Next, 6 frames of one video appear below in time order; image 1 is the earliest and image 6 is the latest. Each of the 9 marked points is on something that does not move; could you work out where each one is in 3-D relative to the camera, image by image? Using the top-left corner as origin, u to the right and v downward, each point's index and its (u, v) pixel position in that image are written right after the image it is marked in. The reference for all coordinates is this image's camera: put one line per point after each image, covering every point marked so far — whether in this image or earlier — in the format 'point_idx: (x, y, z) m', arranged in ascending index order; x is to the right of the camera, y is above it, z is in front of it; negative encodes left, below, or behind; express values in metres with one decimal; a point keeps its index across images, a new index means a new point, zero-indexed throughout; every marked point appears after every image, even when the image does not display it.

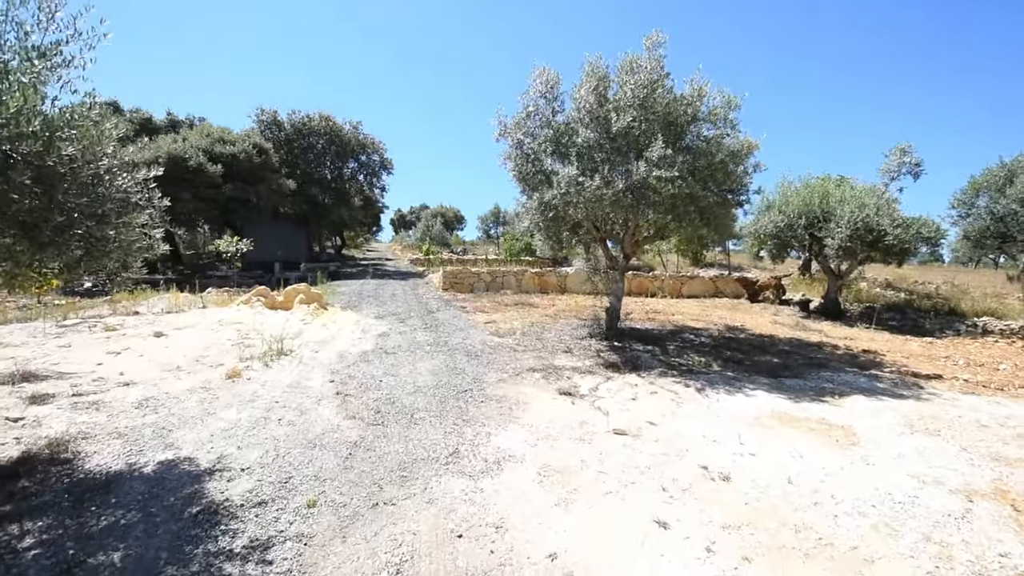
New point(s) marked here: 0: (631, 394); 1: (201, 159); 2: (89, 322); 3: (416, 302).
0: (+1.6, -1.4, +6.2) m
1: (-11.2, +4.6, +16.9) m
2: (-7.8, -0.7, +8.8) m
3: (-2.5, -0.4, +12.5) m
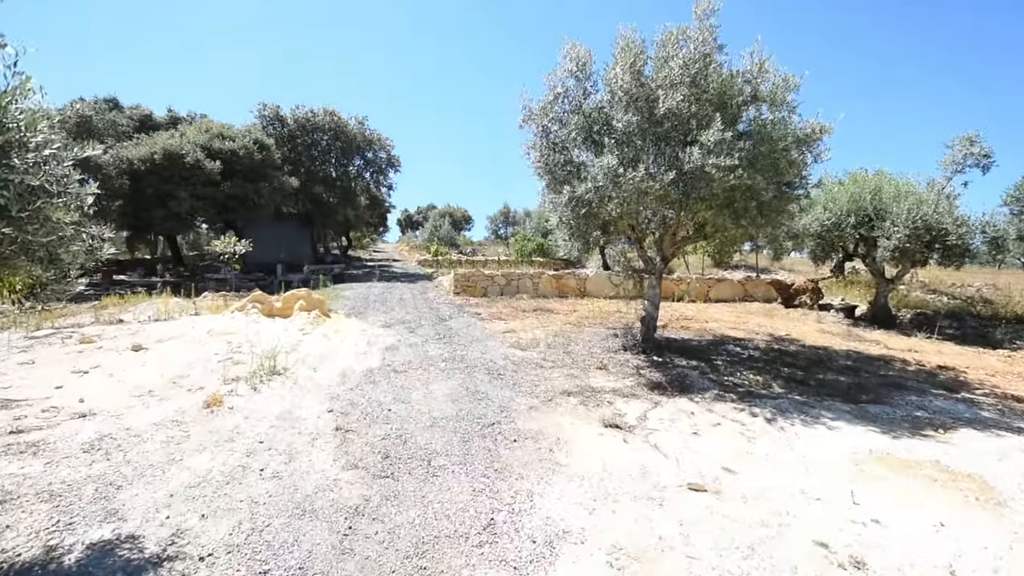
0: (+1.9, -1.5, +5.1) m
1: (-10.7, +4.5, +16.1) m
2: (-7.4, -0.8, +7.9) m
3: (-2.1, -0.5, +11.6) m
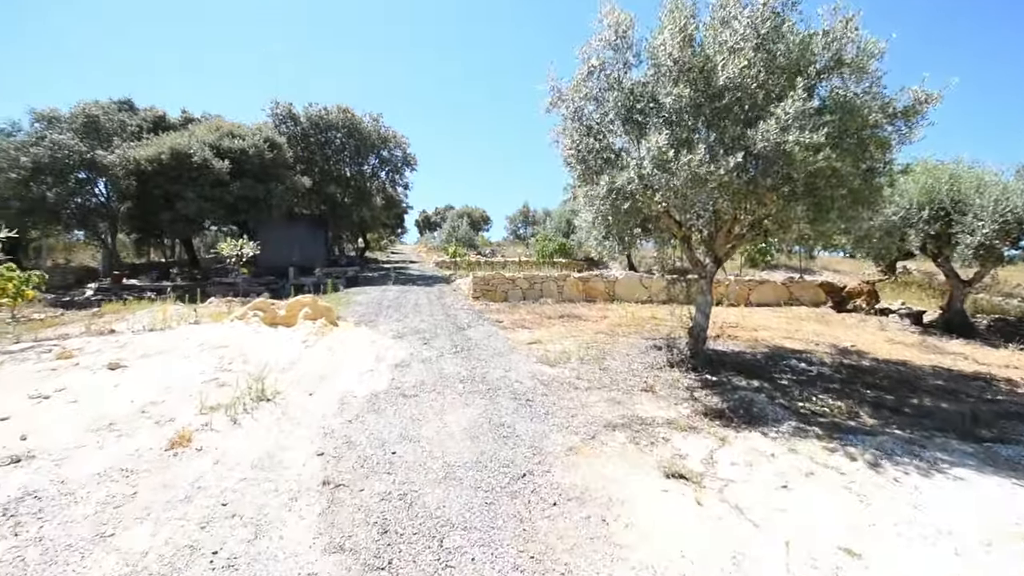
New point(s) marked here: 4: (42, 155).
0: (+2.2, -1.6, +4.0) m
1: (-10.0, +4.4, +15.4) m
2: (-7.0, -0.9, +7.1) m
3: (-1.5, -0.6, +10.6) m
4: (-14.3, +4.0, +14.4) m
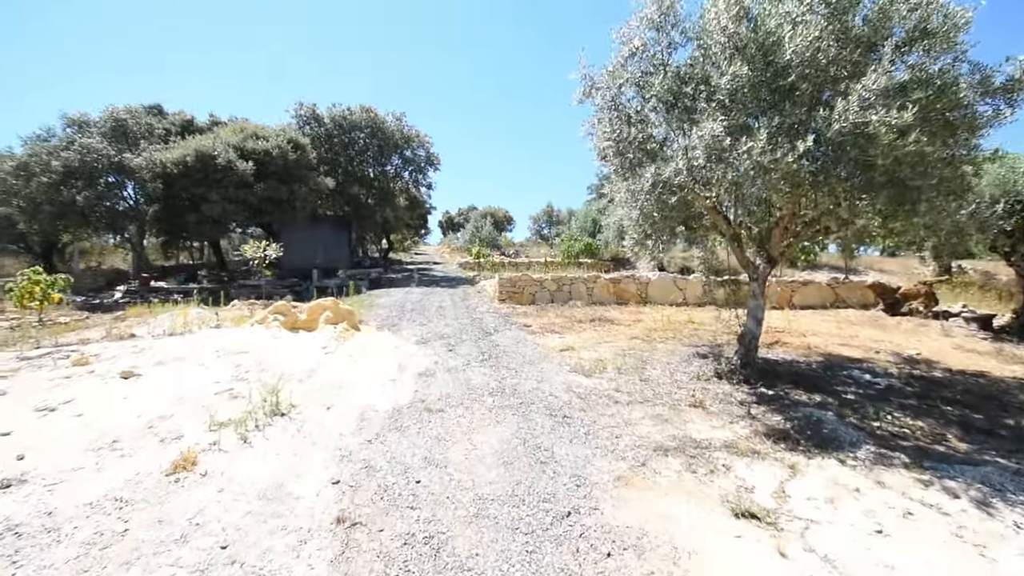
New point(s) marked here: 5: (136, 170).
0: (+2.5, -1.6, +3.4) m
1: (-9.1, +4.3, +15.4) m
2: (-6.6, -1.0, +6.9) m
3: (-0.9, -0.7, +10.1) m
4: (-13.5, +4.0, +14.5) m
5: (-11.8, +3.7, +15.0) m
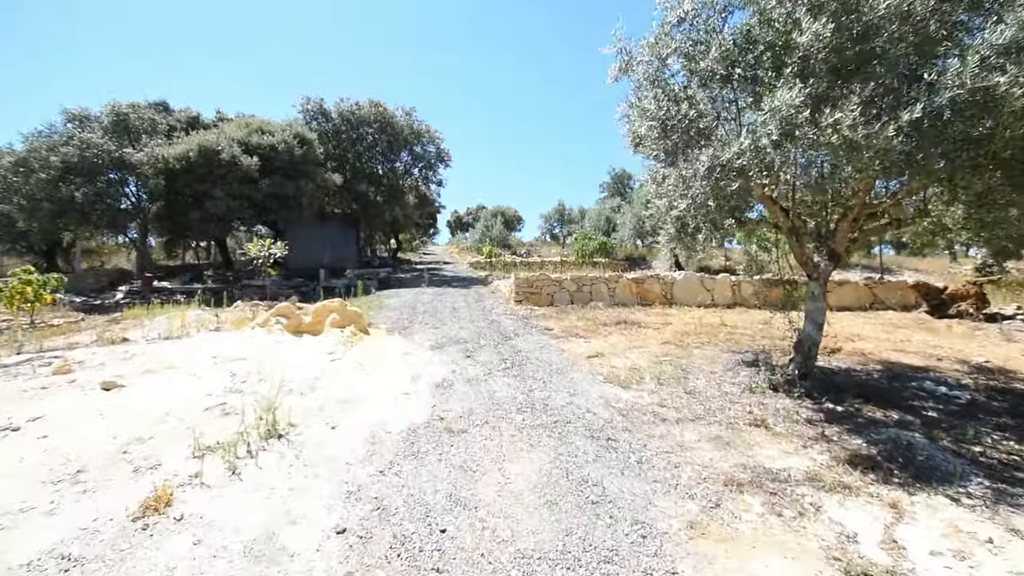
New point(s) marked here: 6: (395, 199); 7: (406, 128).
0: (+2.8, -1.6, +2.6) m
1: (-8.7, +4.3, +14.8) m
2: (-6.2, -1.0, +6.3) m
3: (-0.5, -0.7, +9.4) m
4: (-13.1, +3.9, +14.0) m
5: (-11.4, +3.7, +14.4) m
6: (-4.8, +3.7, +19.5) m
7: (-4.5, +6.7, +19.8) m
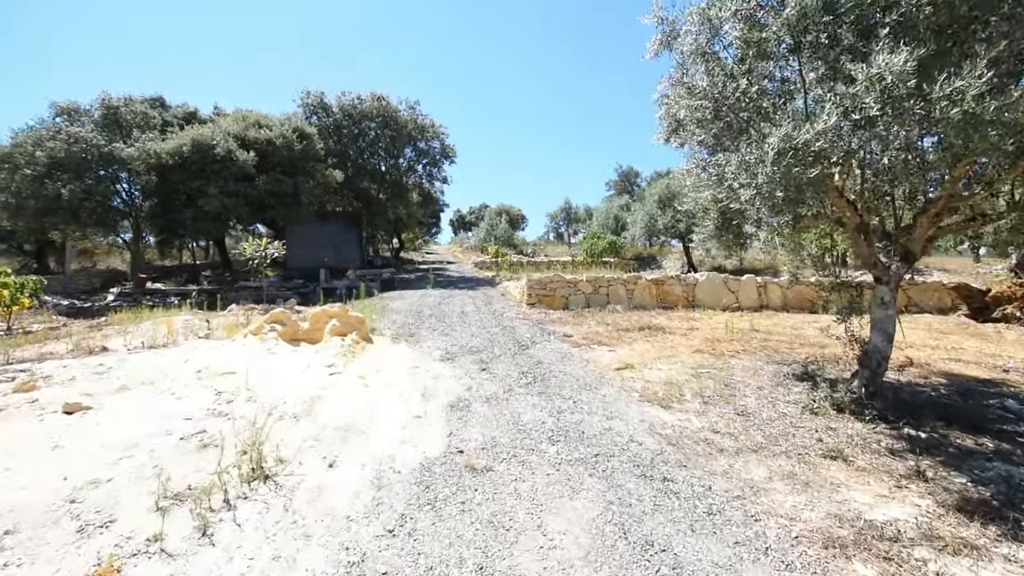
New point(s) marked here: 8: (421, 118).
0: (+3.1, -1.7, +1.9) m
1: (-8.4, +4.2, +14.1) m
2: (-6.0, -1.0, +5.6) m
3: (-0.3, -0.7, +8.7) m
4: (-12.8, +3.9, +13.3) m
5: (-11.1, +3.7, +13.7) m
6: (-4.5, +3.6, +18.8) m
7: (-4.1, +6.6, +19.1) m
8: (-3.8, +7.1, +19.8) m
